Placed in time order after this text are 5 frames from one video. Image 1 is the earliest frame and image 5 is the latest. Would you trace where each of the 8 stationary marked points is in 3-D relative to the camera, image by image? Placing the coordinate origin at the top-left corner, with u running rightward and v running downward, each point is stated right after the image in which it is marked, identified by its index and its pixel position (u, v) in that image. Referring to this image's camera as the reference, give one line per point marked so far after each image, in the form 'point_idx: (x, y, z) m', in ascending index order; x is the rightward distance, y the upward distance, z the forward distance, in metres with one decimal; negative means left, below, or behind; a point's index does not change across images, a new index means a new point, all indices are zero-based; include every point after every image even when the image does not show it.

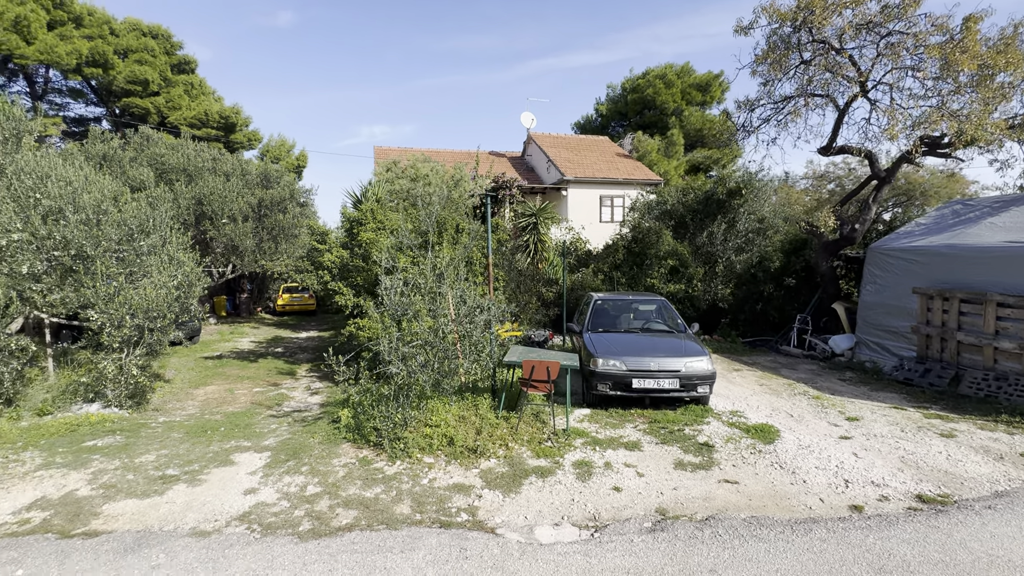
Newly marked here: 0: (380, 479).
0: (-1.2, -1.7, +4.2) m
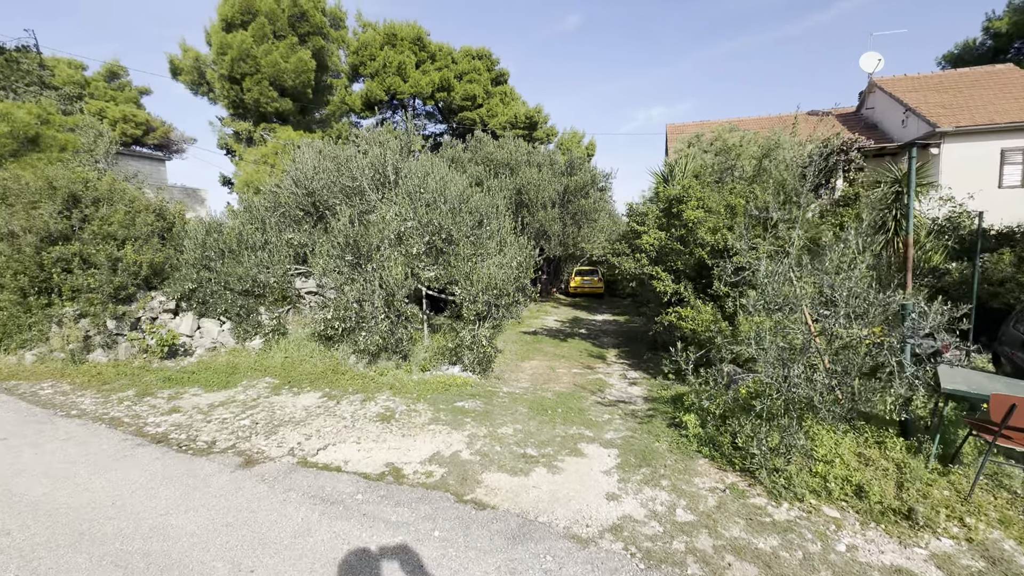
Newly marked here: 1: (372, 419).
0: (+1.7, -1.6, +3.2) m
1: (-1.5, -1.4, +5.0) m
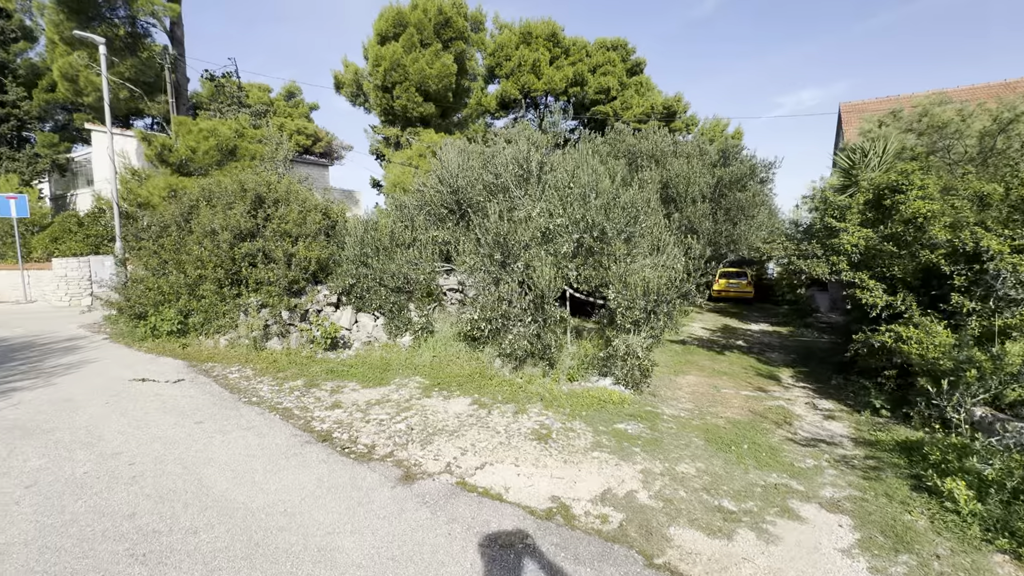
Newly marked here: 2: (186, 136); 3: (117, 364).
0: (+2.8, -1.7, +2.0) m
1: (+0.1, -1.4, +4.5) m
2: (-10.1, +4.7, +14.5) m
3: (-5.4, -1.0, +6.4) m
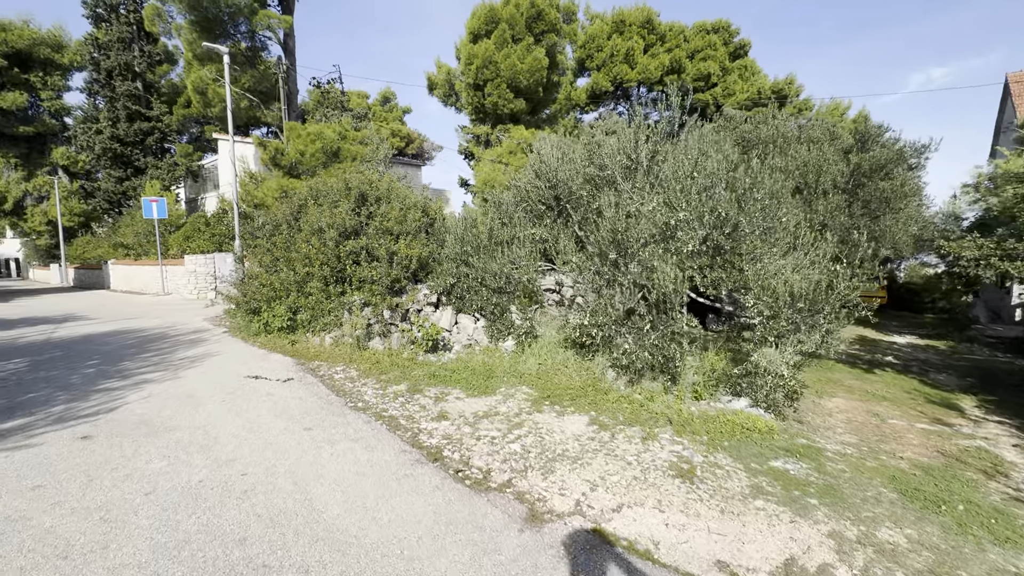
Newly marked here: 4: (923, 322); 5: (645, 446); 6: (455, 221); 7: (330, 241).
0: (+3.4, -1.8, +0.8) m
1: (+1.2, -1.5, +3.8) m
2: (-7.1, +4.8, +15.4) m
3: (-3.9, -1.0, +6.6) m
4: (+12.7, -1.0, +14.6) m
5: (+1.2, -1.4, +4.2) m
6: (-1.1, +1.3, +8.9) m
7: (-3.0, +0.8, +7.8) m
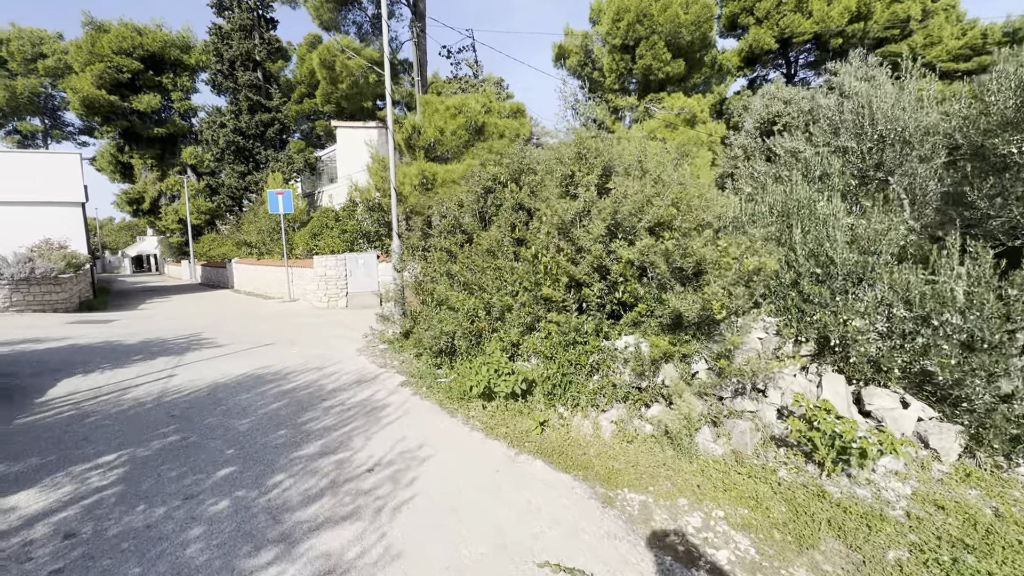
0: (+5.9, -2.3, -3.5) m
1: (+4.2, -1.9, -0.2) m
2: (-2.0, +4.6, +12.5) m
3: (-0.3, -1.4, +3.4) m
4: (+17.4, -1.4, +8.6) m
5: (+4.3, -1.9, +0.3) m
6: (+2.8, +0.9, +5.2) m
7: (+0.7, +0.5, +4.5) m
